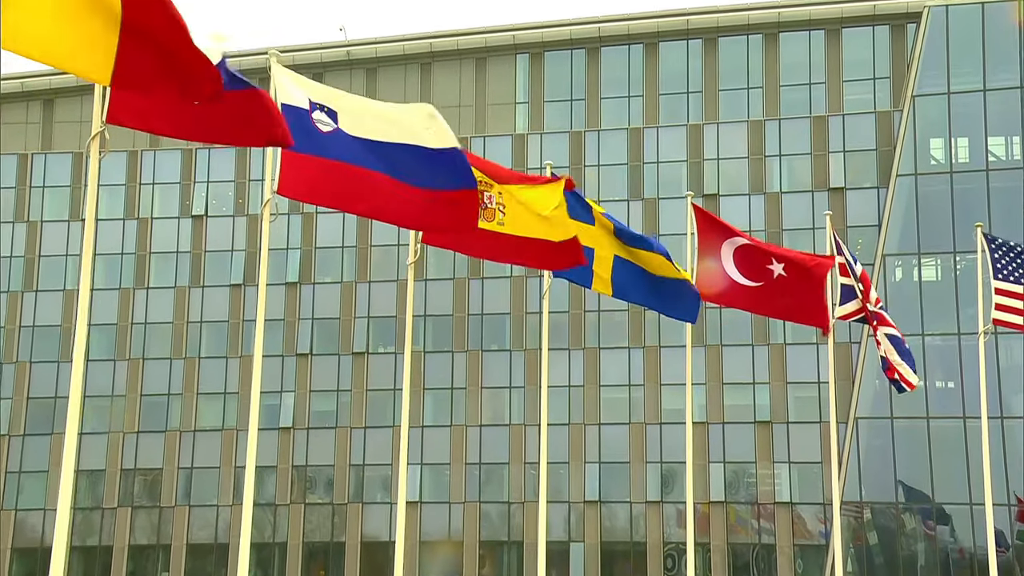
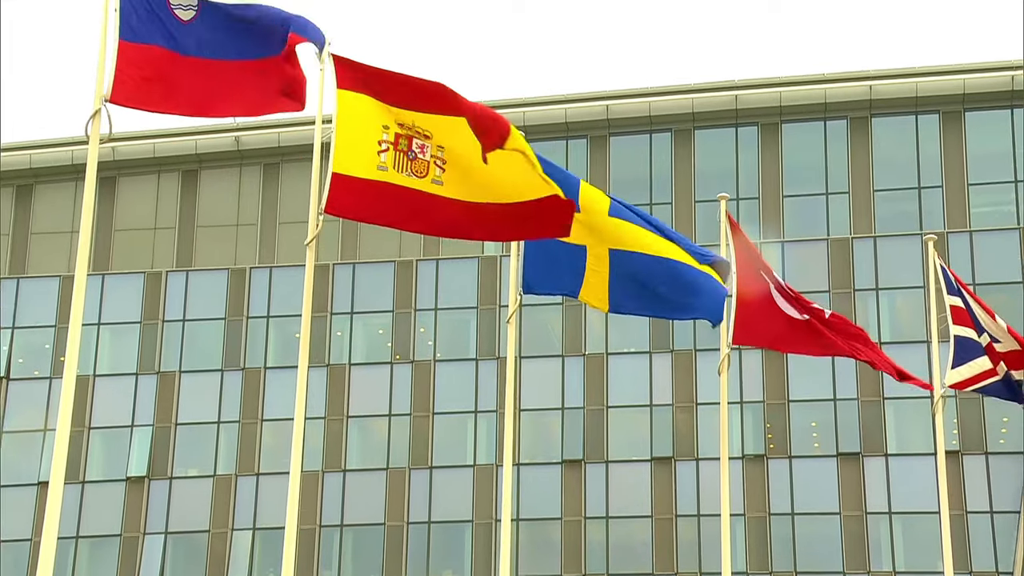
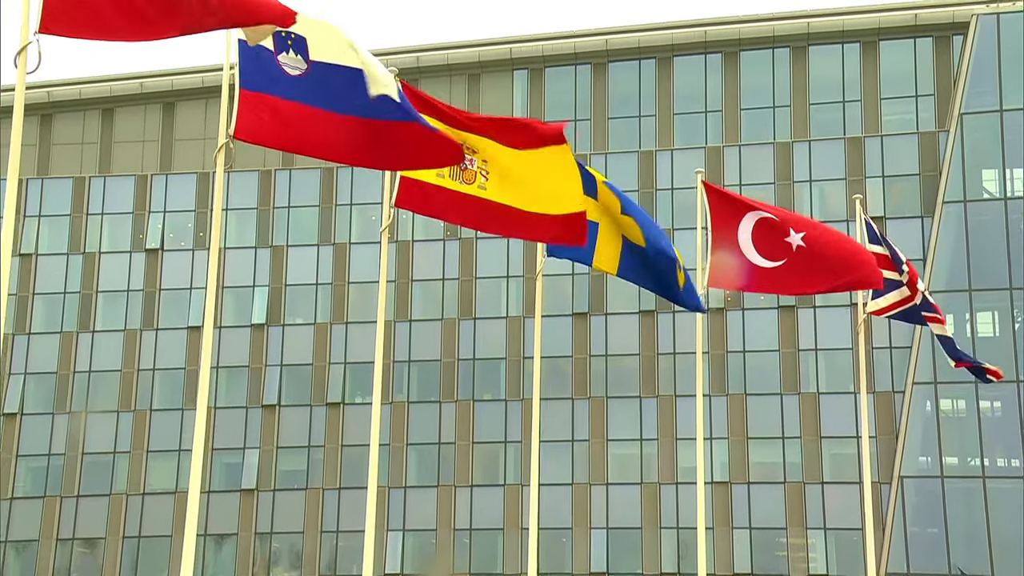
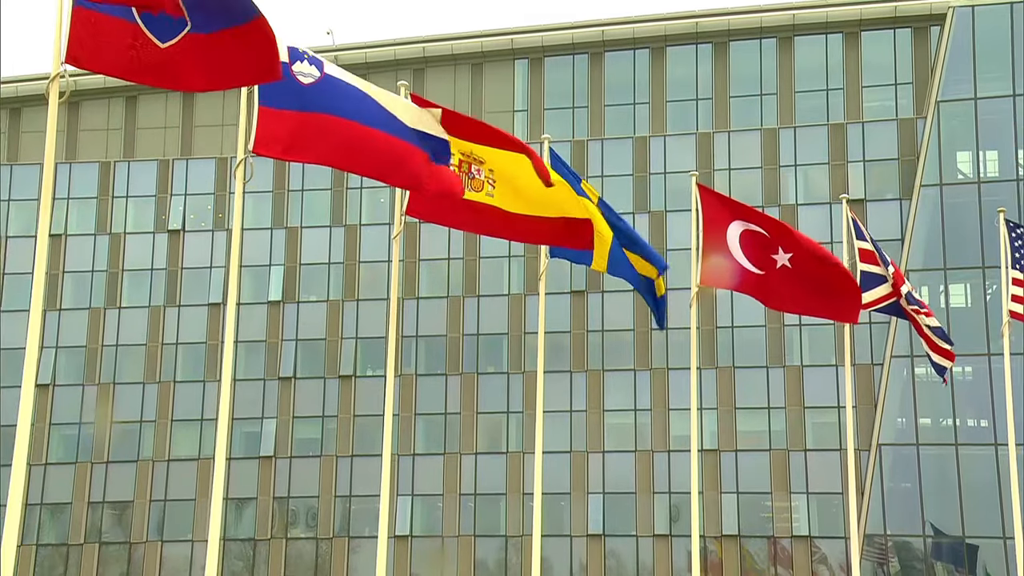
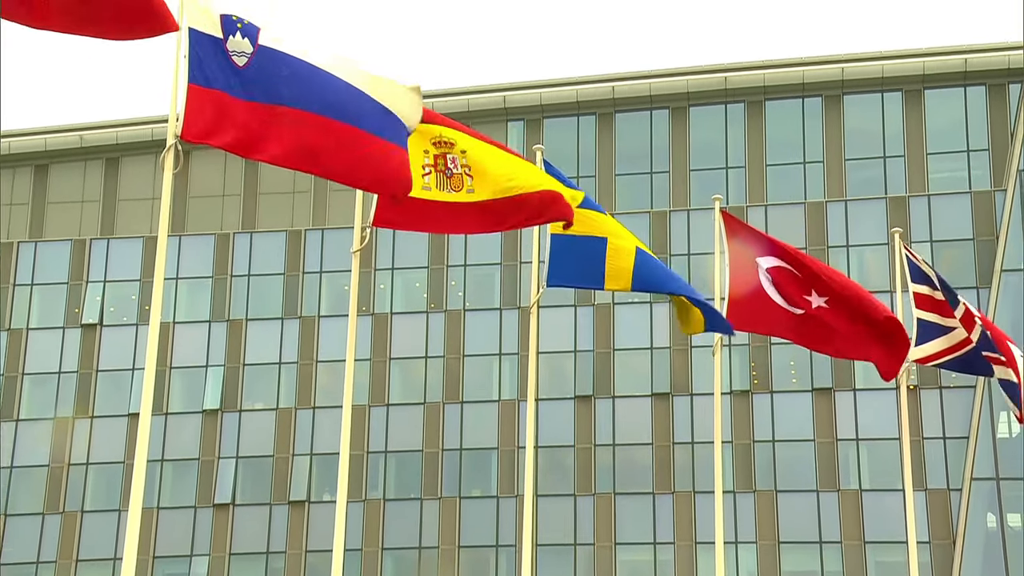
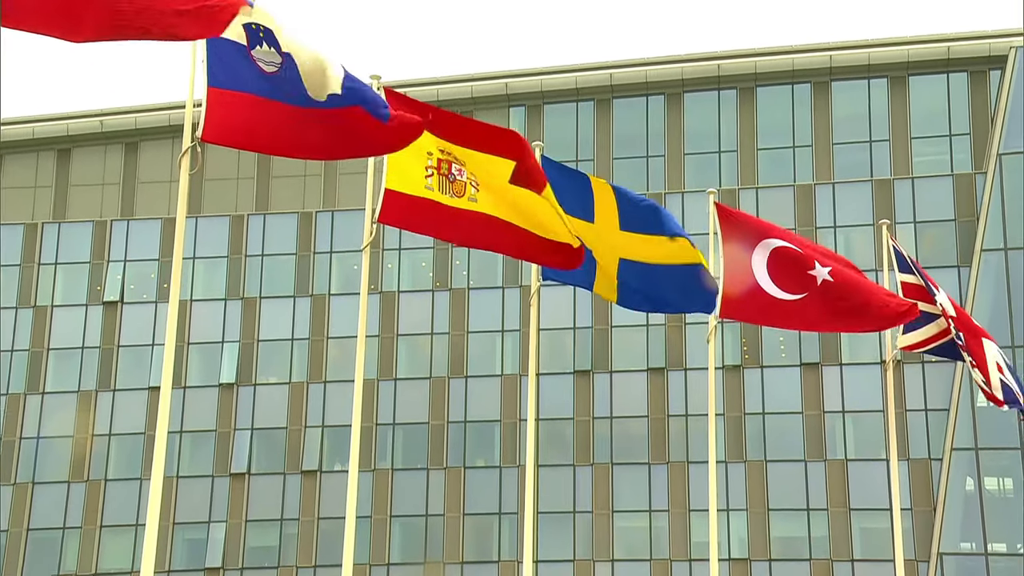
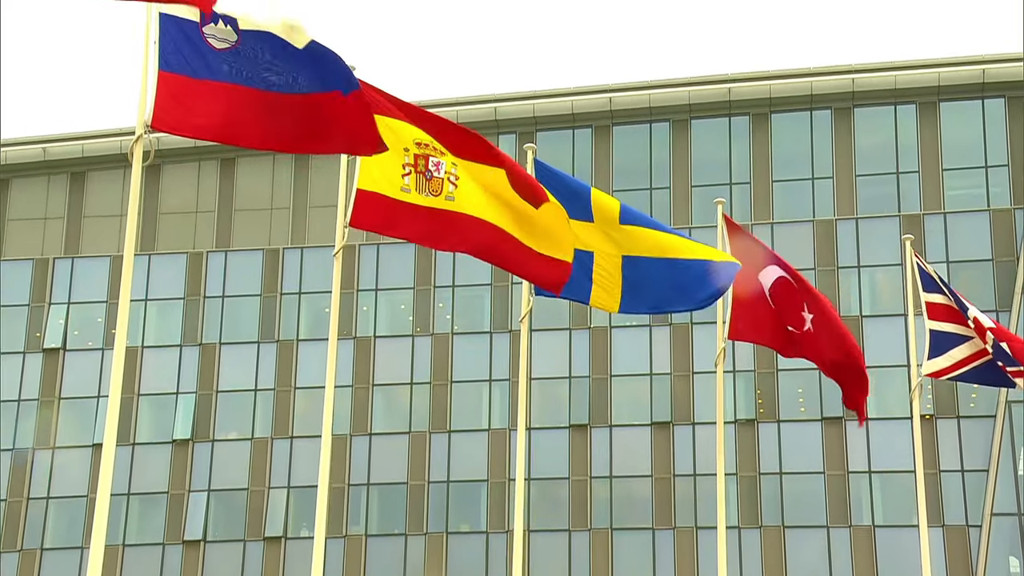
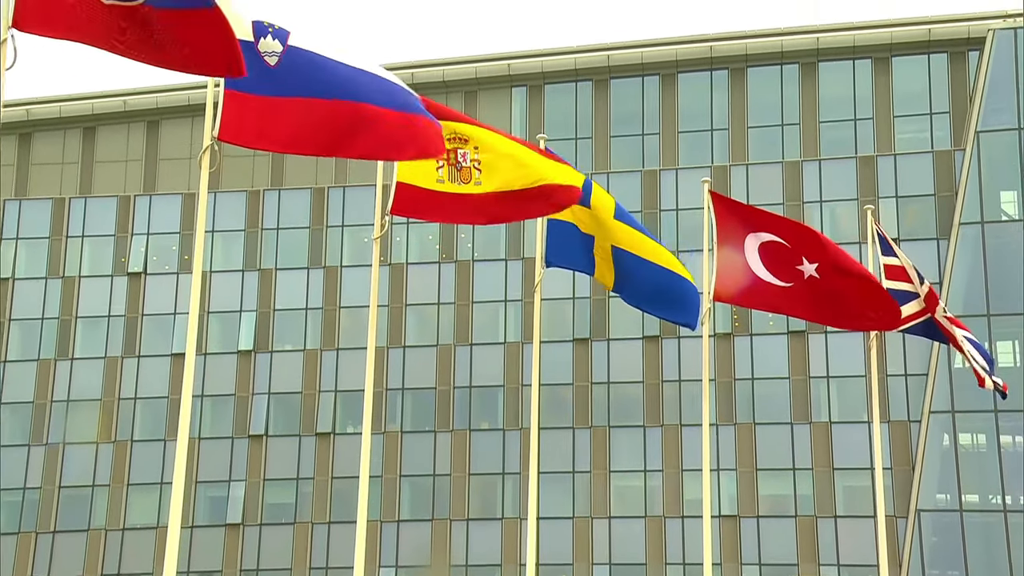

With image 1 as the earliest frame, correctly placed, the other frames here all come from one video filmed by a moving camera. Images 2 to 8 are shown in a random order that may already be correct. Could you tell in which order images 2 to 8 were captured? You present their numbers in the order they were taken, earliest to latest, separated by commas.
4, 3, 8, 6, 5, 7, 2
